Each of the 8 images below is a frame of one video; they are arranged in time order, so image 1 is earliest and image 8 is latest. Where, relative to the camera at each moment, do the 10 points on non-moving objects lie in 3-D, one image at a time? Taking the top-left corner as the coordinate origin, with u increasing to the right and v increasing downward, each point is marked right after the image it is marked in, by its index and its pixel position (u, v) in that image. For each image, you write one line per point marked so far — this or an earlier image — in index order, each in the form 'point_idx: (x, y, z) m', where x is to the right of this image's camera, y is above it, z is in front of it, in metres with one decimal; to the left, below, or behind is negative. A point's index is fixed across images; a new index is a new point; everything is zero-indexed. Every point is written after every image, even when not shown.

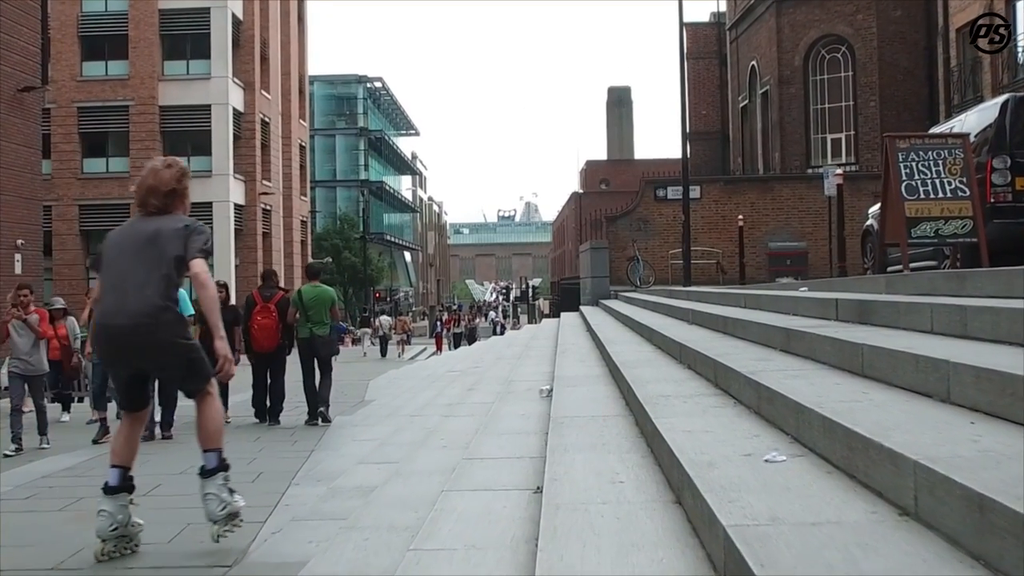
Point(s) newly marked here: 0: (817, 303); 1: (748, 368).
0: (+2.0, -0.1, +5.9) m
1: (+1.1, -0.4, +4.3) m
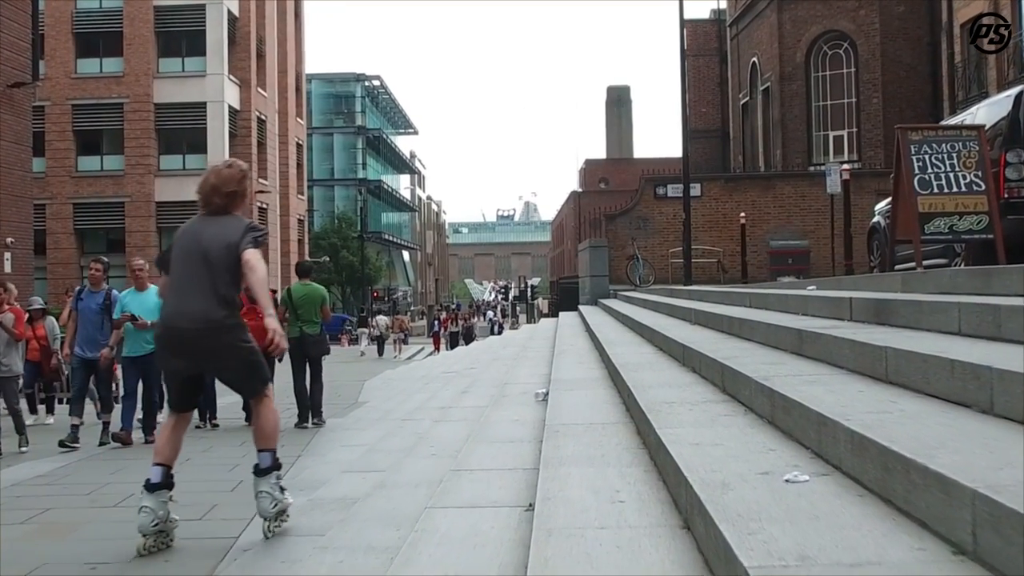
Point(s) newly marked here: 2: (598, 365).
0: (+2.0, -0.1, +5.5) m
1: (+1.1, -0.4, +3.9) m
2: (+0.7, -0.6, +7.4) m
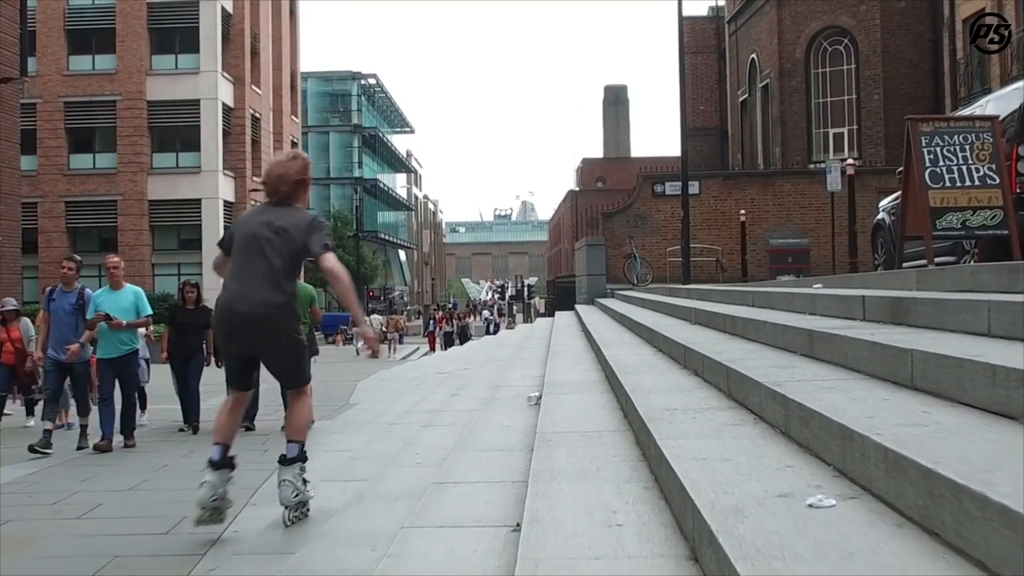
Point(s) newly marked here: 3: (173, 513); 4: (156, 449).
0: (+1.9, -0.1, +5.2) m
1: (+1.0, -0.4, +3.6) m
2: (+0.6, -0.6, +7.0) m
3: (-2.1, -1.4, +5.6) m
4: (-3.5, -1.6, +8.9) m
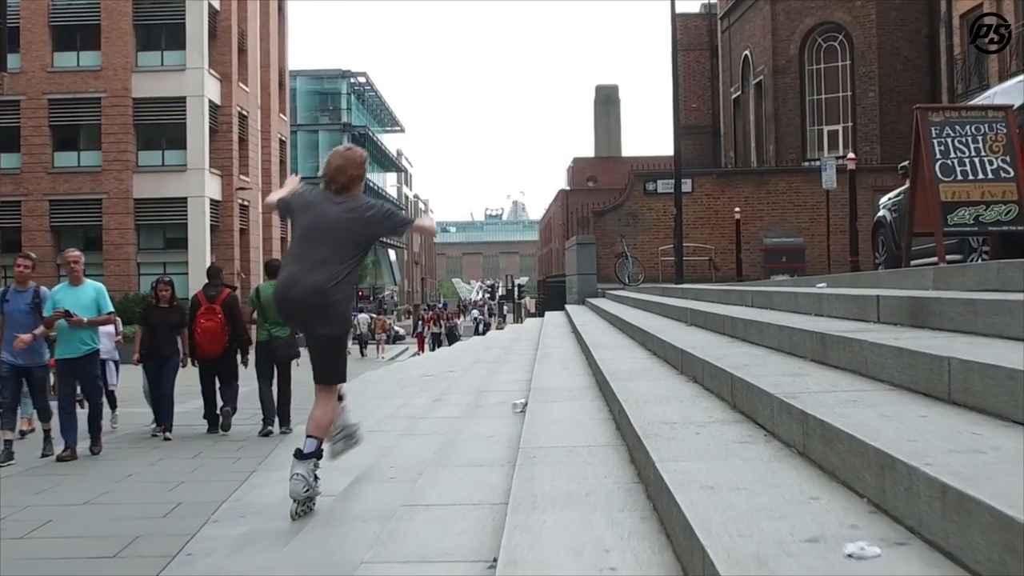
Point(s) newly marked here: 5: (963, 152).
0: (+1.8, -0.1, +4.8) m
1: (+1.0, -0.4, +3.2) m
2: (+0.5, -0.6, +6.6) m
3: (-2.2, -1.4, +5.1) m
4: (-3.6, -1.6, +8.4) m
5: (+3.3, +1.0, +6.4) m
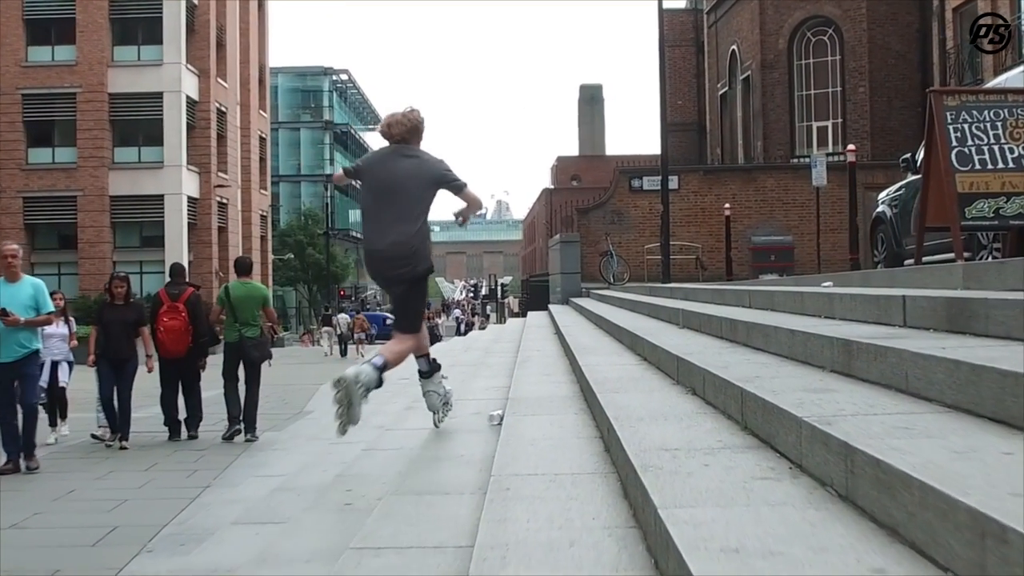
0: (+1.7, -0.1, +4.2) m
1: (+0.9, -0.4, +2.6) m
2: (+0.4, -0.6, +6.0) m
3: (-2.4, -1.4, +4.5) m
4: (-3.8, -1.6, +7.7) m
5: (+3.1, +1.0, +5.9) m
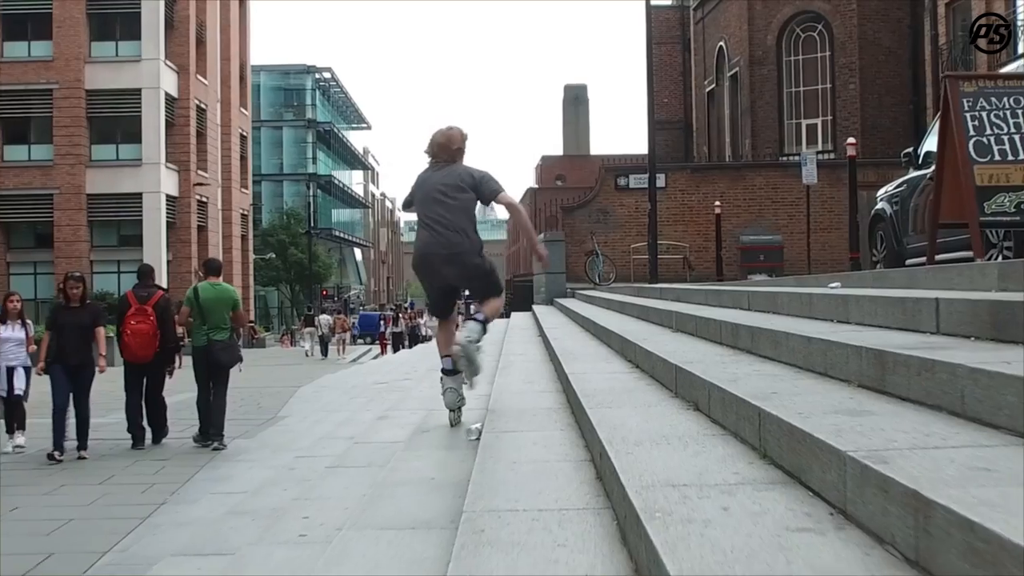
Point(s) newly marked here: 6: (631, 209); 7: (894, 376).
0: (+1.6, -0.1, +3.8) m
1: (+0.8, -0.4, +2.1) m
2: (+0.3, -0.6, +5.5) m
3: (-2.5, -1.4, +3.9) m
4: (-4.0, -1.6, +7.2) m
5: (+3.0, +1.0, +5.4) m
6: (+2.5, +1.7, +18.5) m
7: (+1.2, -0.3, +2.7) m
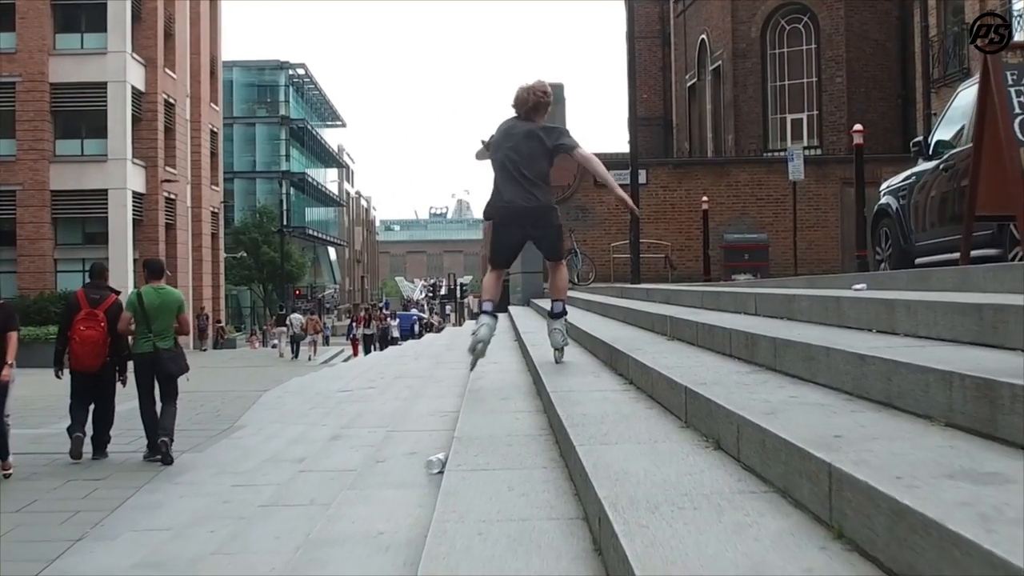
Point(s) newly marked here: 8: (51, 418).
0: (+1.5, -0.1, +3.0) m
1: (+0.7, -0.4, +1.3) m
2: (+0.1, -0.6, +4.7) m
3: (-2.6, -1.4, +3.0) m
4: (-4.2, -1.6, +6.2) m
5: (+2.9, +1.0, +4.7) m
6: (+2.0, +1.7, +17.7) m
7: (+1.1, -0.3, +1.9) m
8: (-6.1, -1.7, +11.7) m
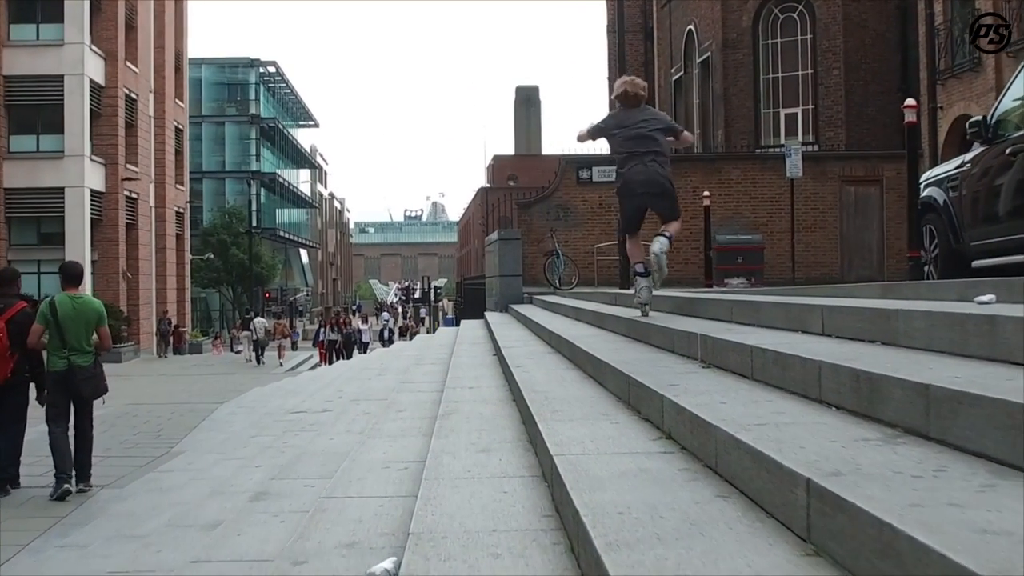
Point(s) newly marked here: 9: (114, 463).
0: (+1.5, -0.1, +1.7) m
1: (+0.8, -0.4, 0.0) m
2: (0.0, -0.7, +3.3) m
3: (-2.6, -1.4, +1.6) m
4: (-4.3, -1.6, +4.7) m
5: (+2.8, +0.9, +3.4) m
6: (+1.6, +1.6, +16.4) m
7: (+1.1, -0.3, +0.6) m
8: (-6.4, -1.8, +10.1) m
9: (-4.3, -1.9, +9.4) m
